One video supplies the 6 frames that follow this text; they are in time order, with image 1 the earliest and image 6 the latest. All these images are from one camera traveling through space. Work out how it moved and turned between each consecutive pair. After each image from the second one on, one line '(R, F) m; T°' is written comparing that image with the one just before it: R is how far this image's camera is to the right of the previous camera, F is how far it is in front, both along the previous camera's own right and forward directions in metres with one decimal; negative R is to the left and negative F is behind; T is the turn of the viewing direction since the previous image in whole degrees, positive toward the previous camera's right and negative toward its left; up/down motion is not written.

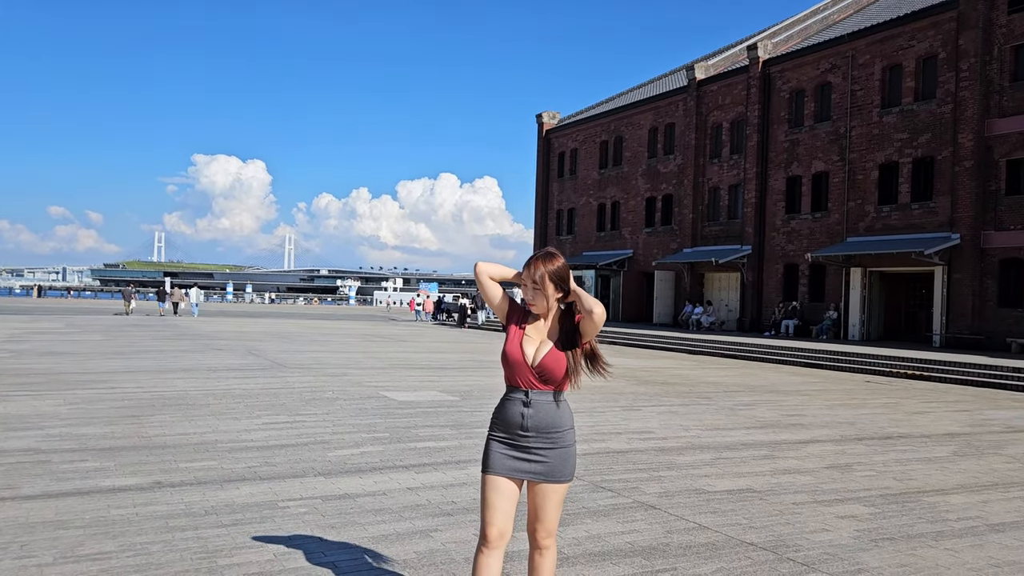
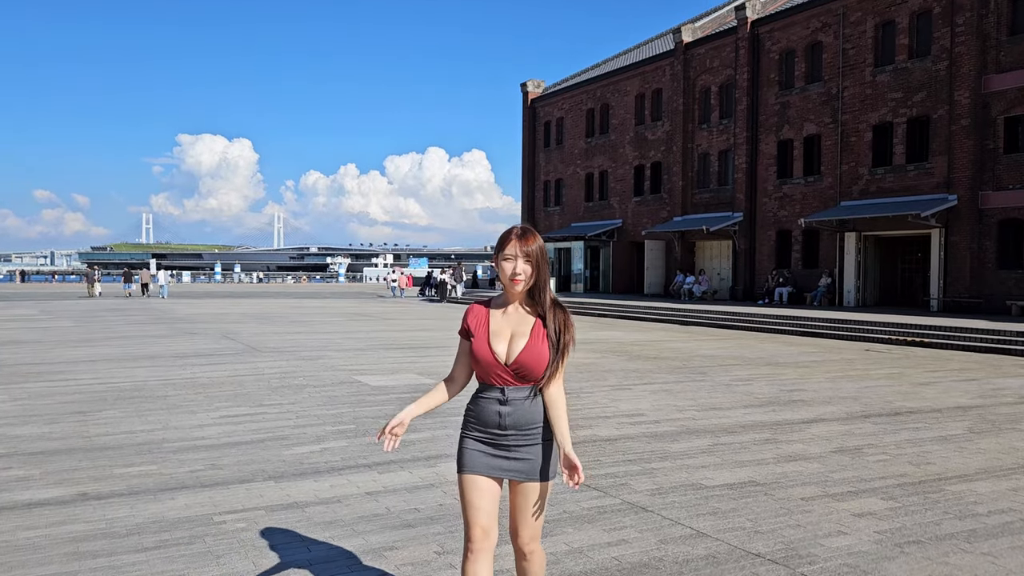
(+0.2, +0.8) m; +1°
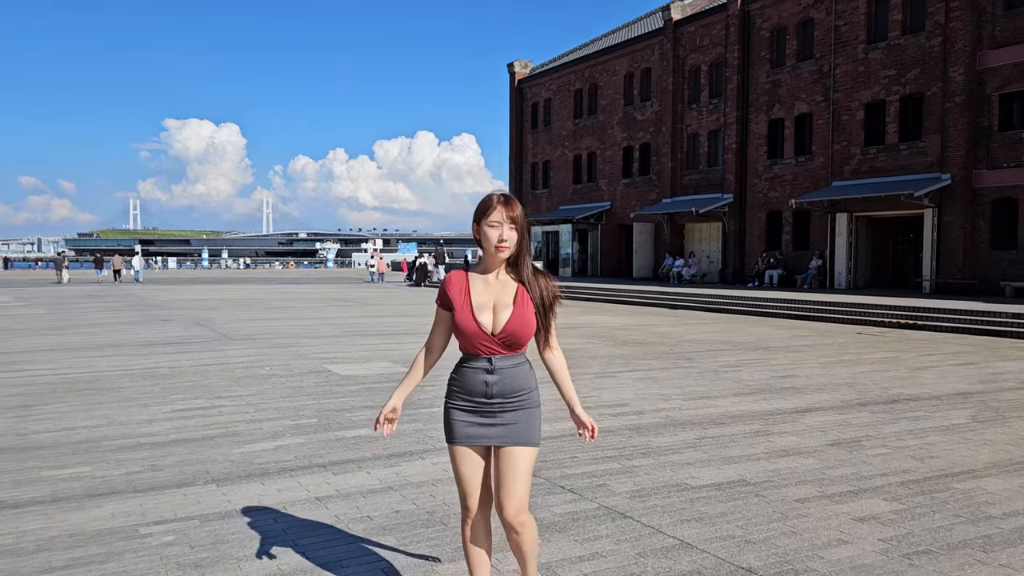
(+0.2, +0.6) m; +1°
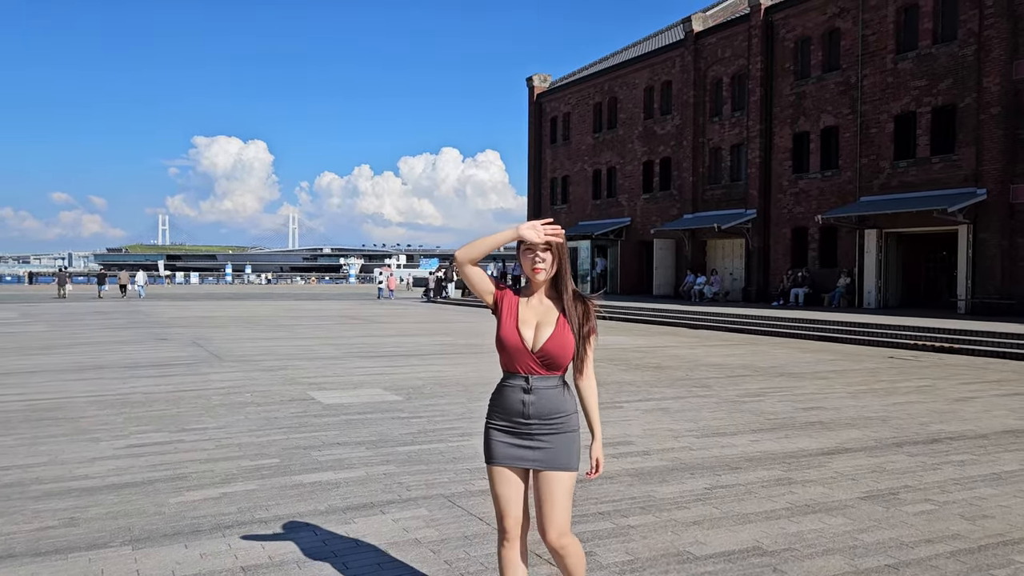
(+0.3, +0.9) m; -2°
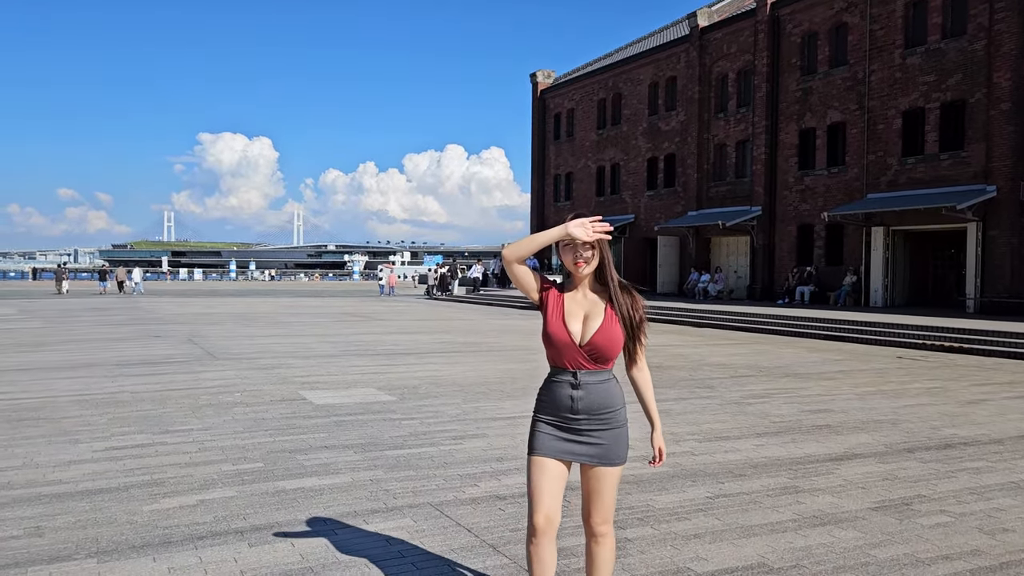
(+0.1, +0.3) m; 0°
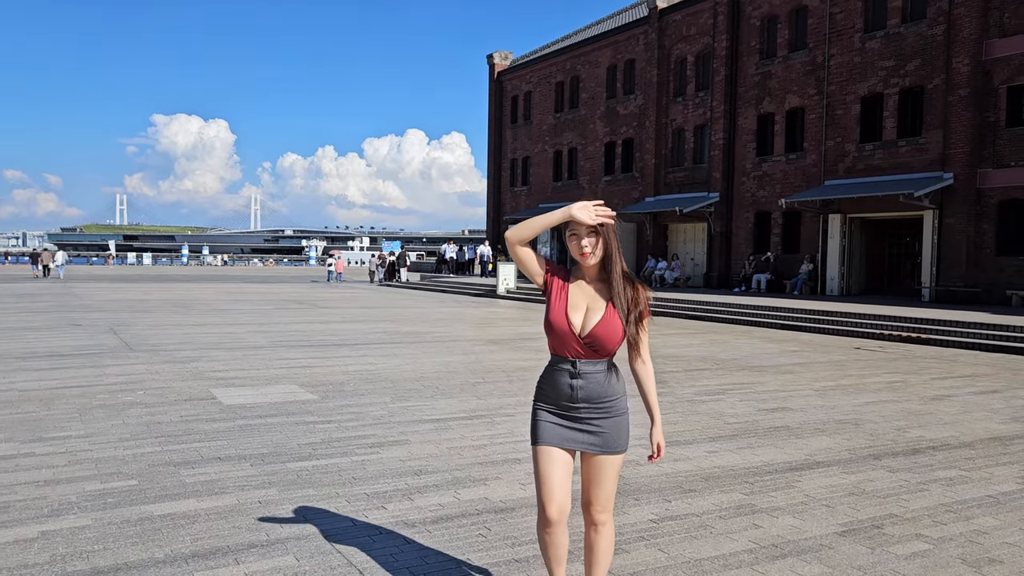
(+0.3, +0.9) m; +3°
